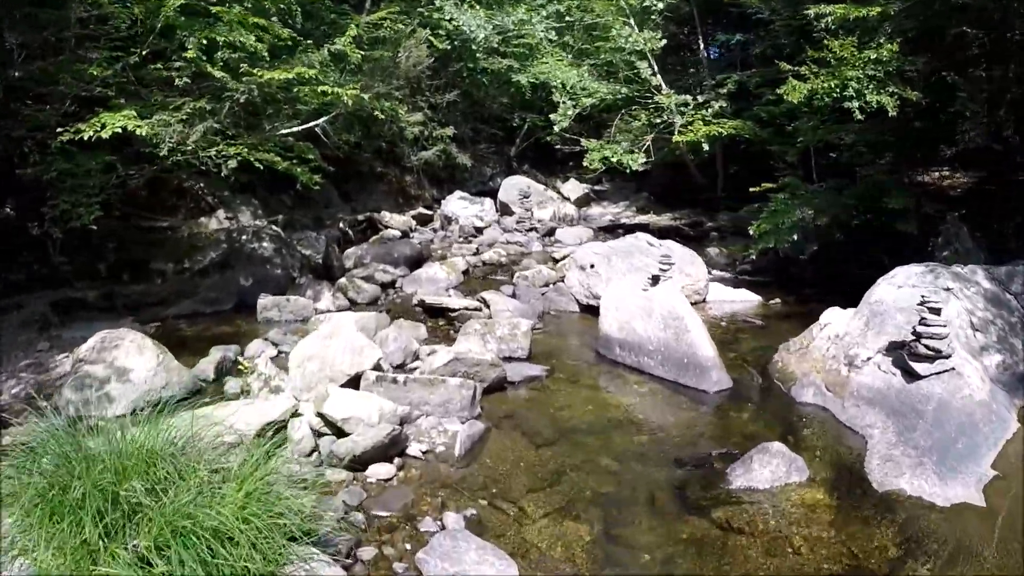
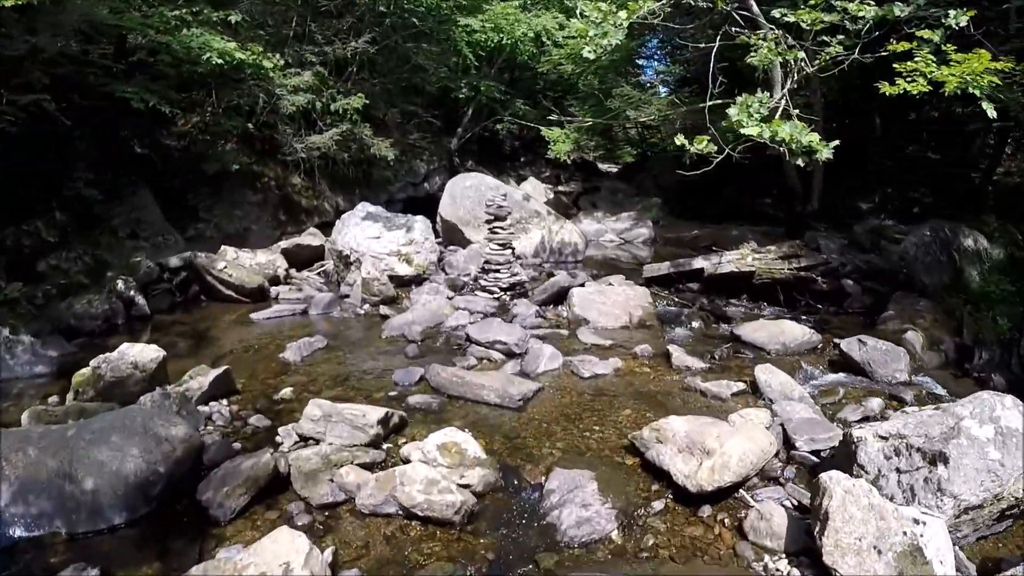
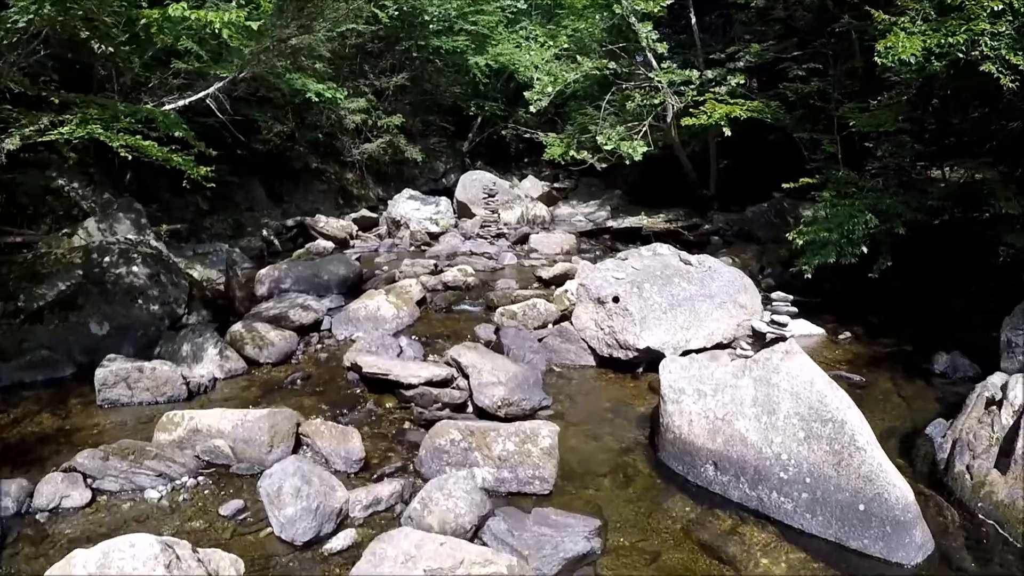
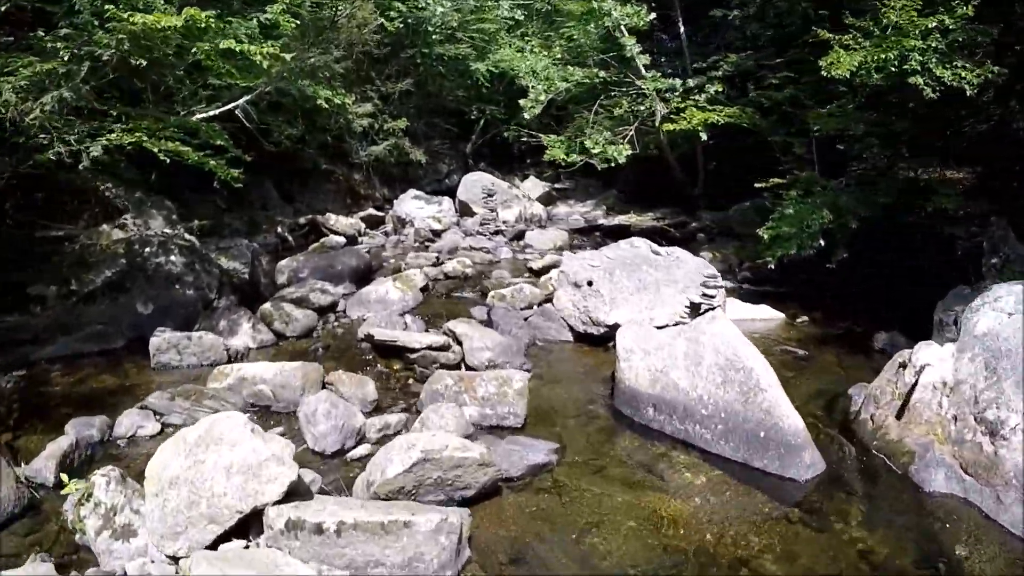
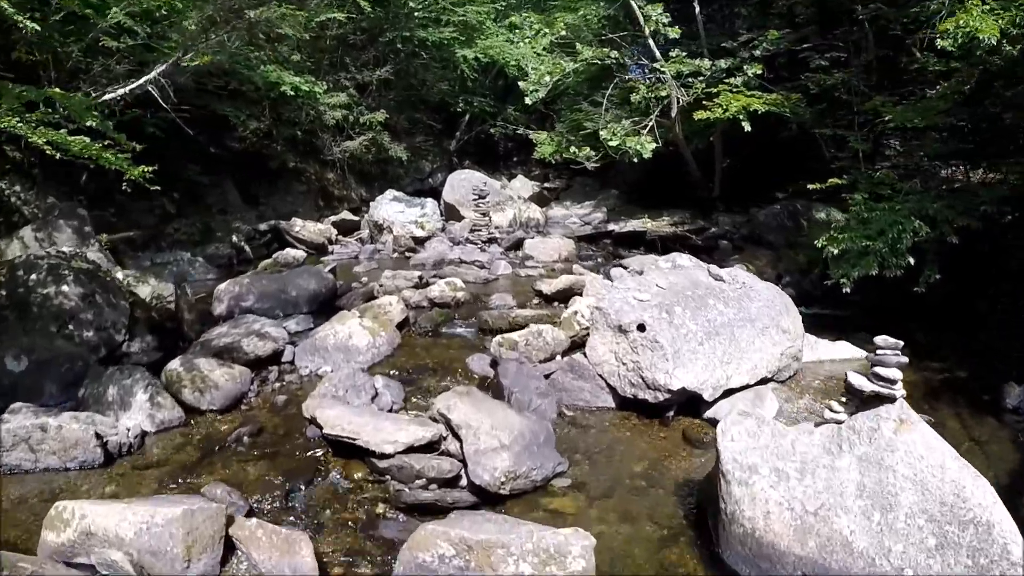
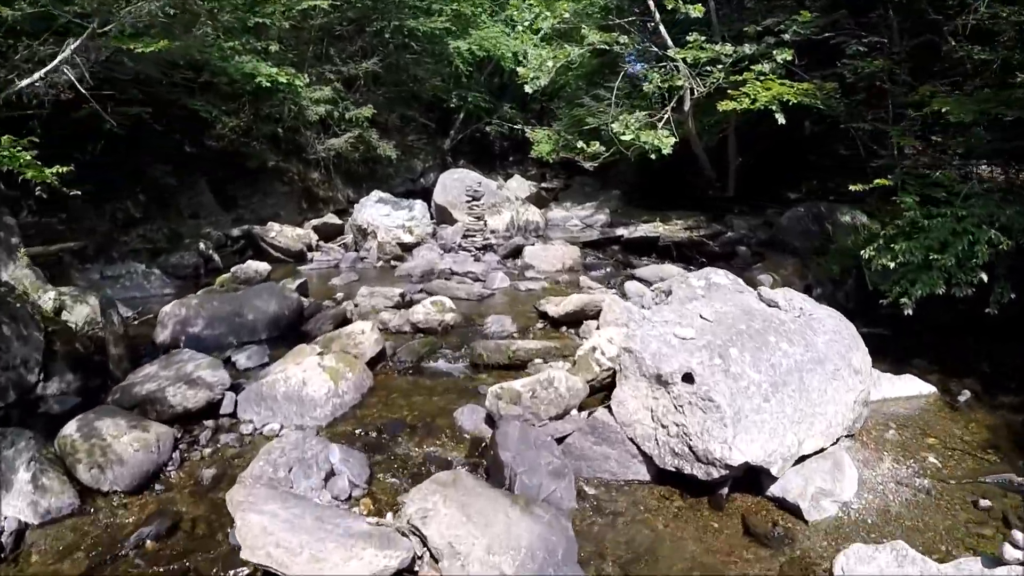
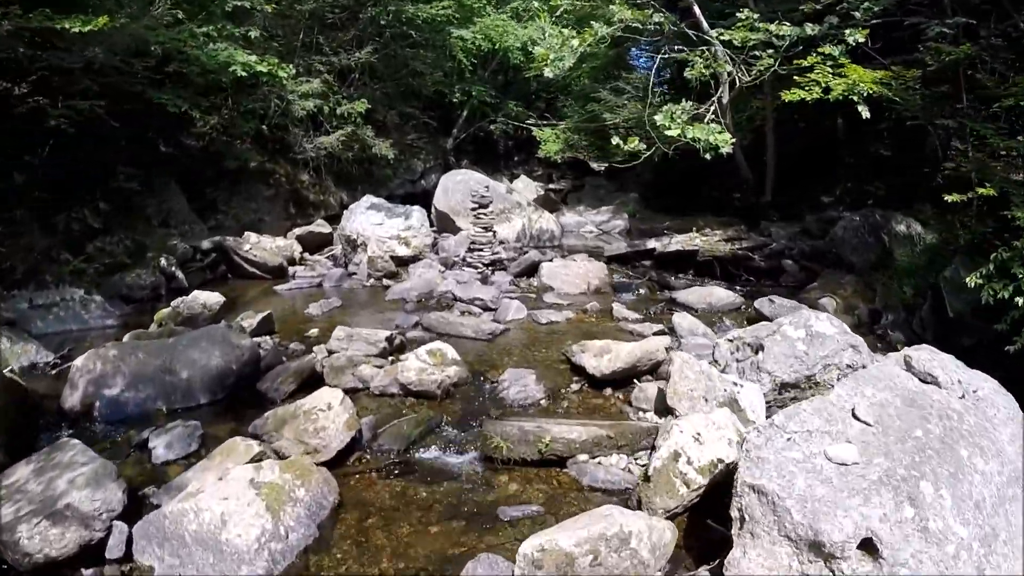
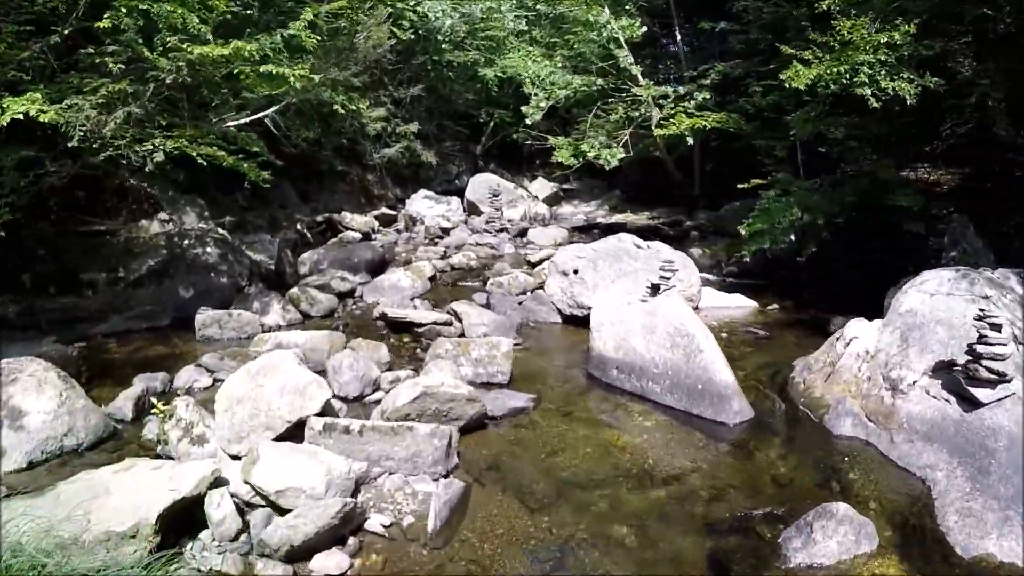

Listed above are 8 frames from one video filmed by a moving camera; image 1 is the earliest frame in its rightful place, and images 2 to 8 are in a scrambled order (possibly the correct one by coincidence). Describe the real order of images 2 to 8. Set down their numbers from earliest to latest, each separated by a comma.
8, 4, 3, 5, 6, 7, 2
